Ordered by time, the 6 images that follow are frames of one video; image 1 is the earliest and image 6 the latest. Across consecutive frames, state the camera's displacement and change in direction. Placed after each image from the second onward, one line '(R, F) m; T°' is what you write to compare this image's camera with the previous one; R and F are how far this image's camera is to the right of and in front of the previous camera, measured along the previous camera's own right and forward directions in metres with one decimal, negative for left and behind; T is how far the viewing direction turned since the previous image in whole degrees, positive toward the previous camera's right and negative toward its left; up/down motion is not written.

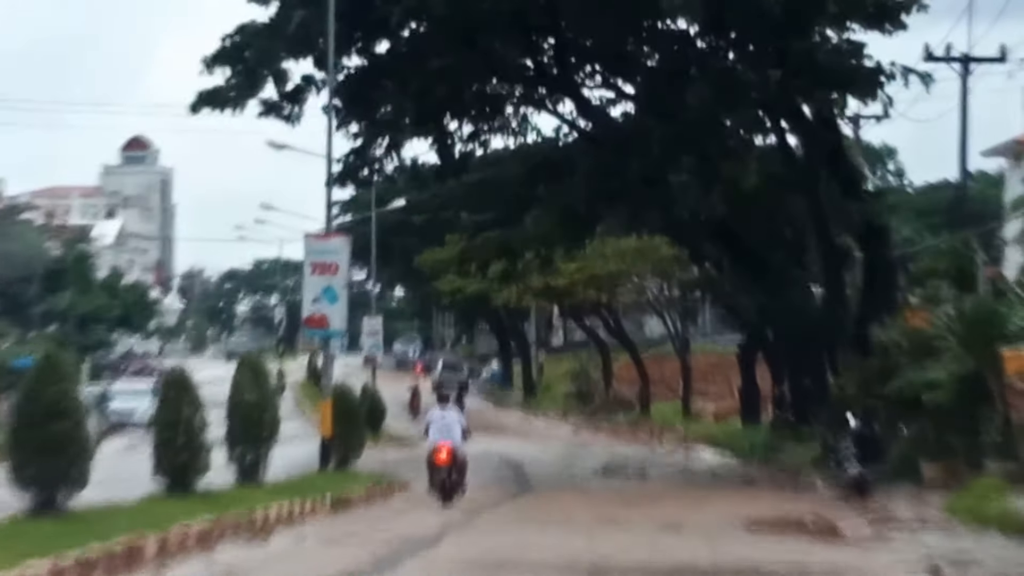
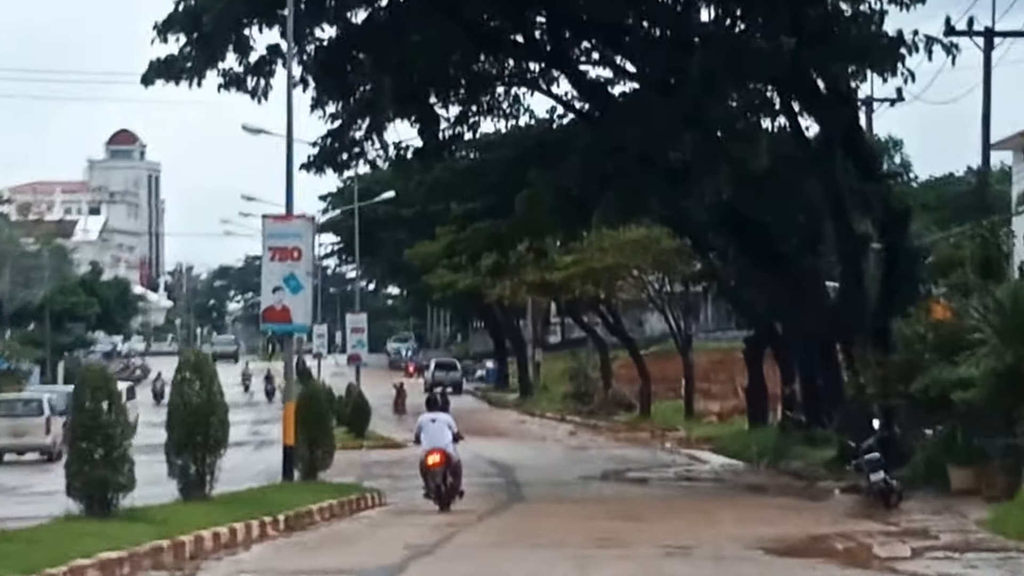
(+0.1, +2.6) m; 0°
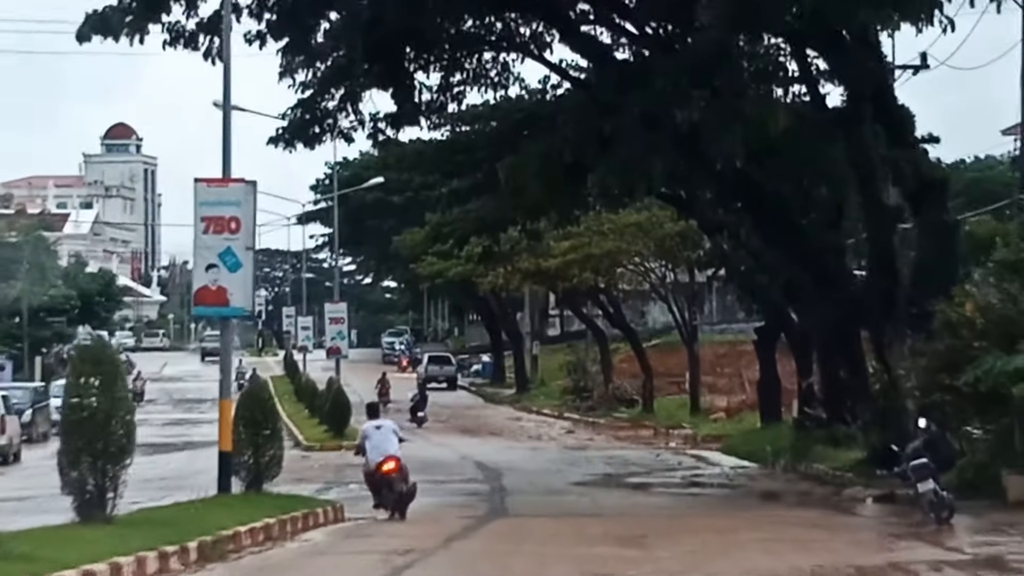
(+0.1, +3.4) m; 0°
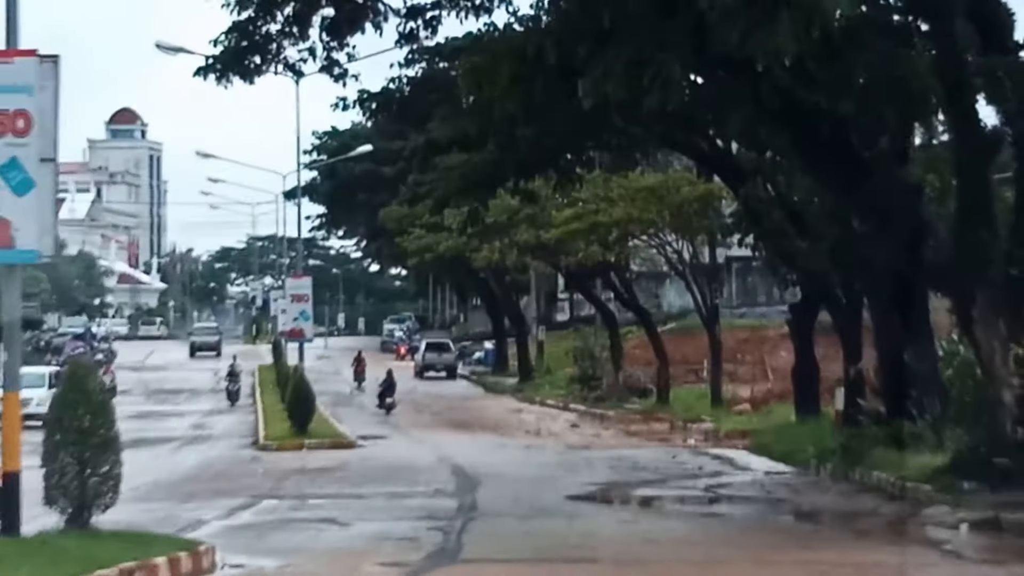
(+0.3, +6.1) m; 0°
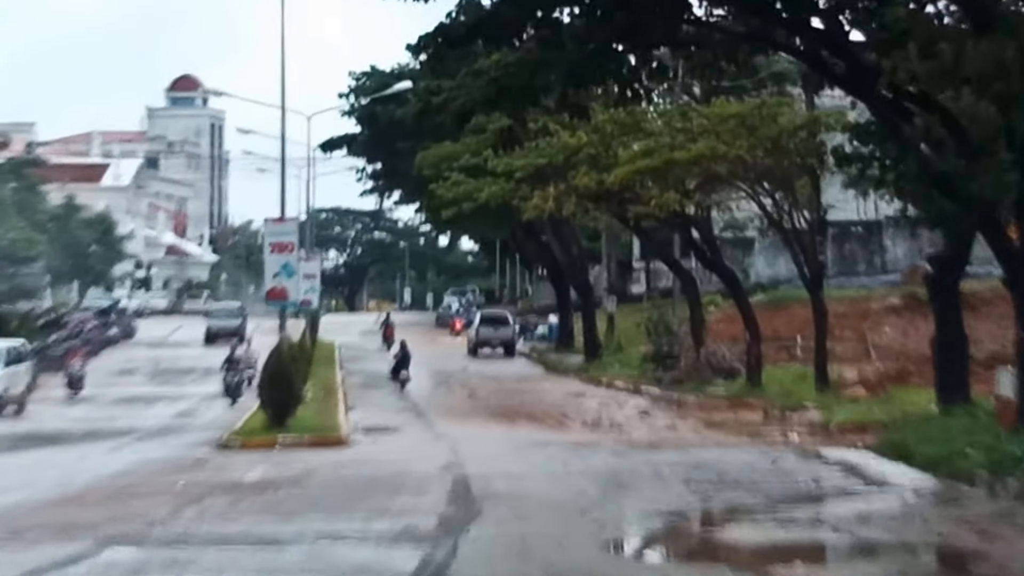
(+0.3, +8.6) m; -1°
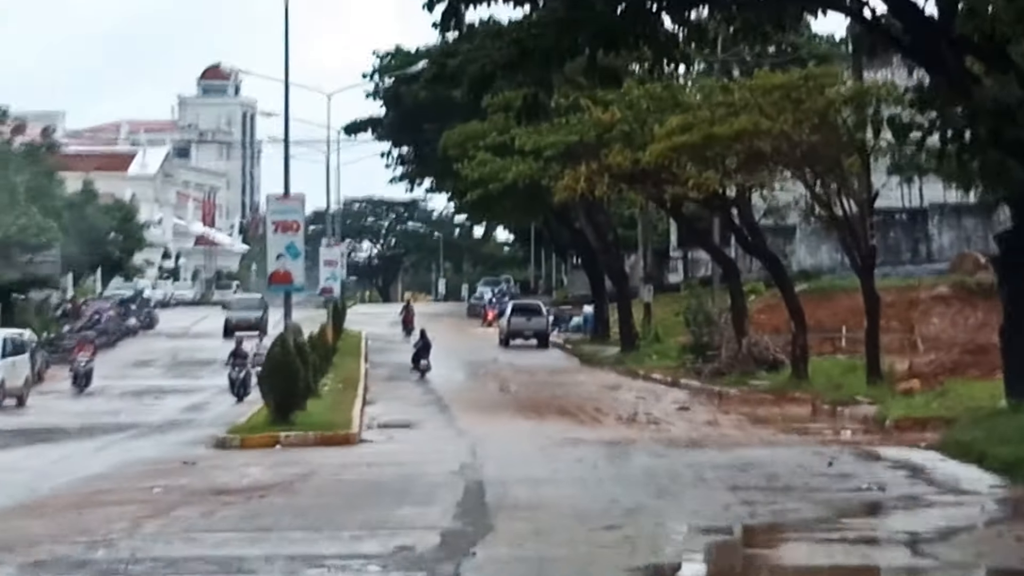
(+0.1, +2.3) m; -1°
